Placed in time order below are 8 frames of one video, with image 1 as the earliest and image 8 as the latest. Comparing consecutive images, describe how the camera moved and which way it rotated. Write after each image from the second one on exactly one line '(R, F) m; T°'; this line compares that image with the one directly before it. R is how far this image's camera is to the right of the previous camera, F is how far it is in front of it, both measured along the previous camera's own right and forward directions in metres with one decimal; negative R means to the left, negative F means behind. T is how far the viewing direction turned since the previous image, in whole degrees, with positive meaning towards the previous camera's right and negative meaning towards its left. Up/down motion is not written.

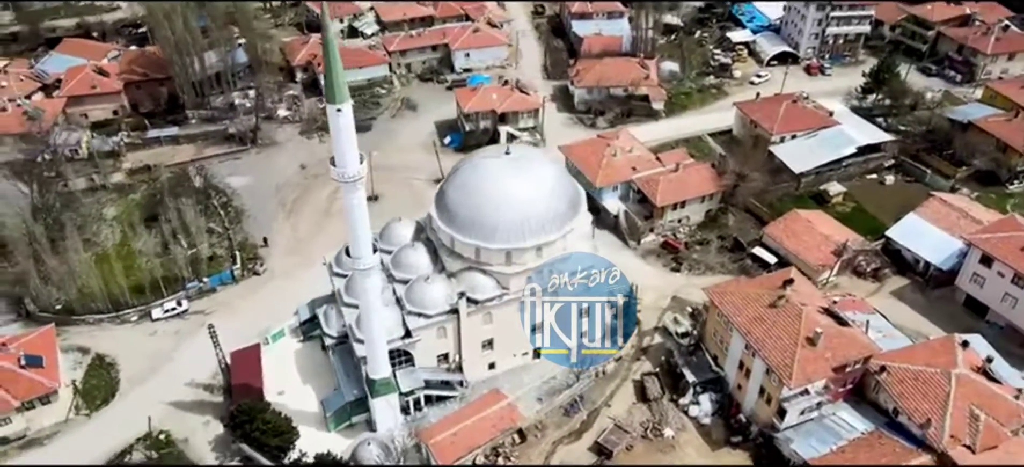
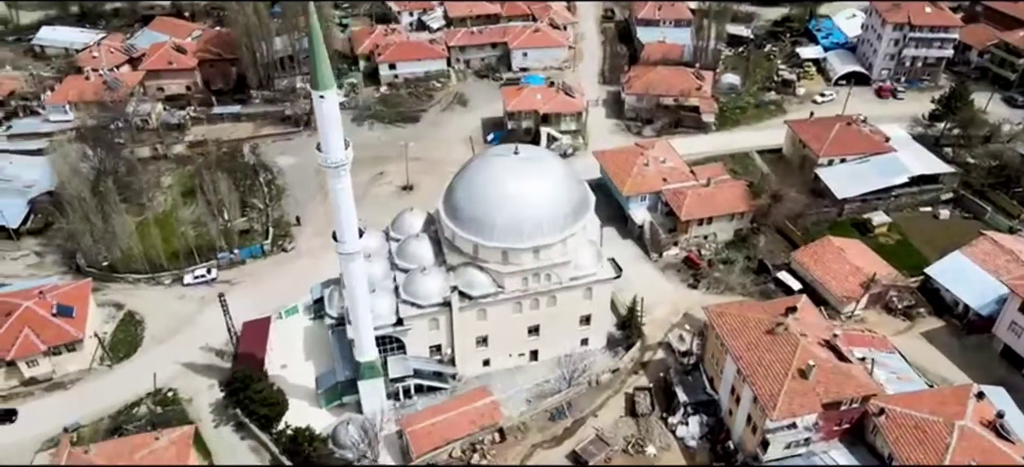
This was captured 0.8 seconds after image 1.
(+3.6, +0.2) m; -7°
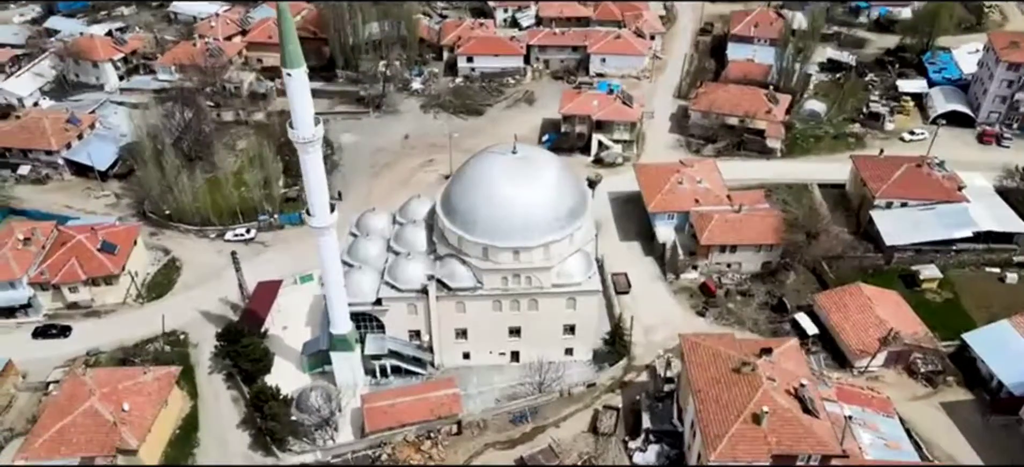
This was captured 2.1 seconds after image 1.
(+5.9, +0.5) m; -10°
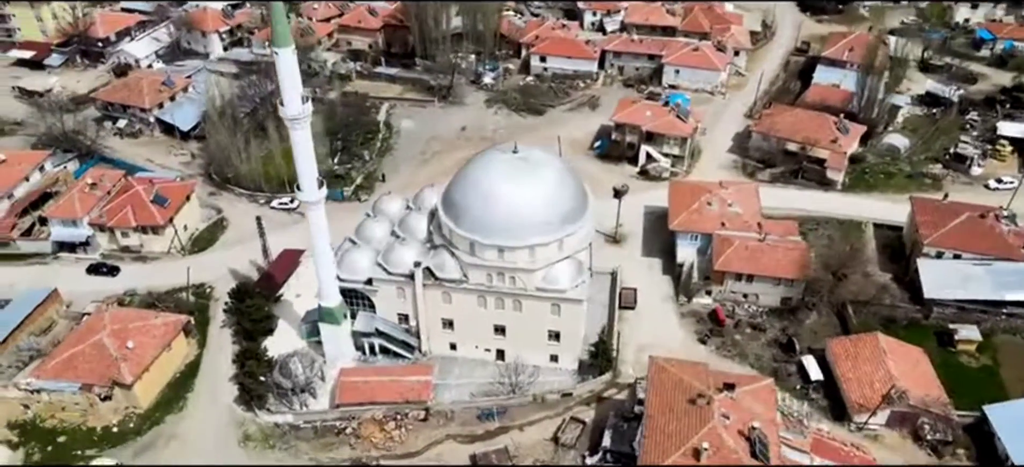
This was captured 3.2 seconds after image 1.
(+5.4, +0.4) m; -9°
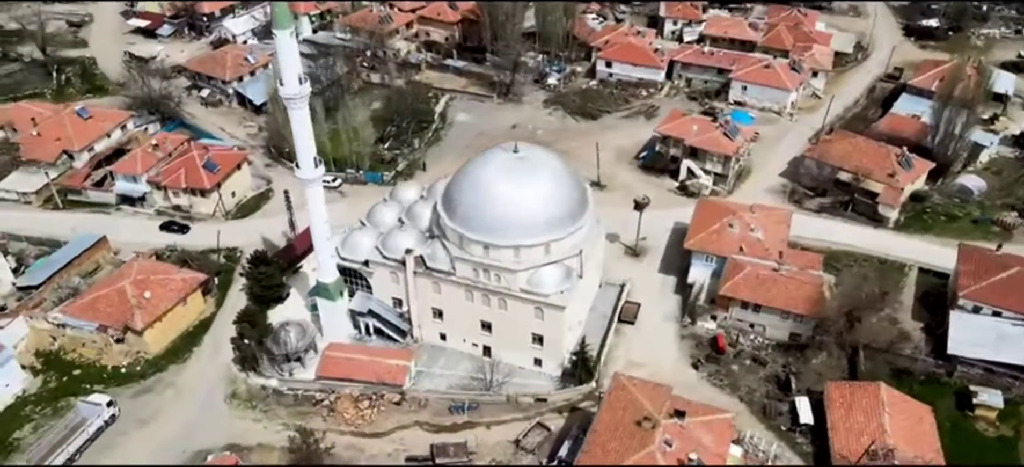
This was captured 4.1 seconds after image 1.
(+4.9, +0.3) m; -9°
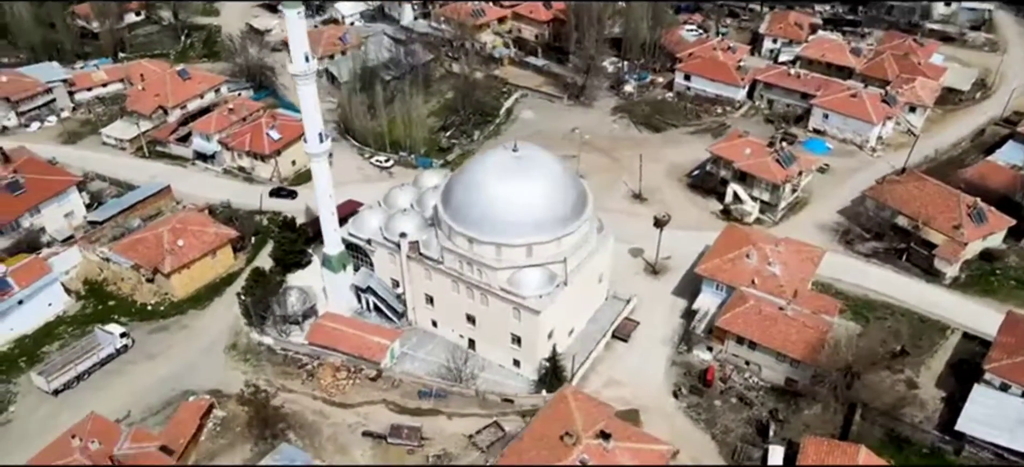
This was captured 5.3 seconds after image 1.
(+5.9, +0.5) m; -10°
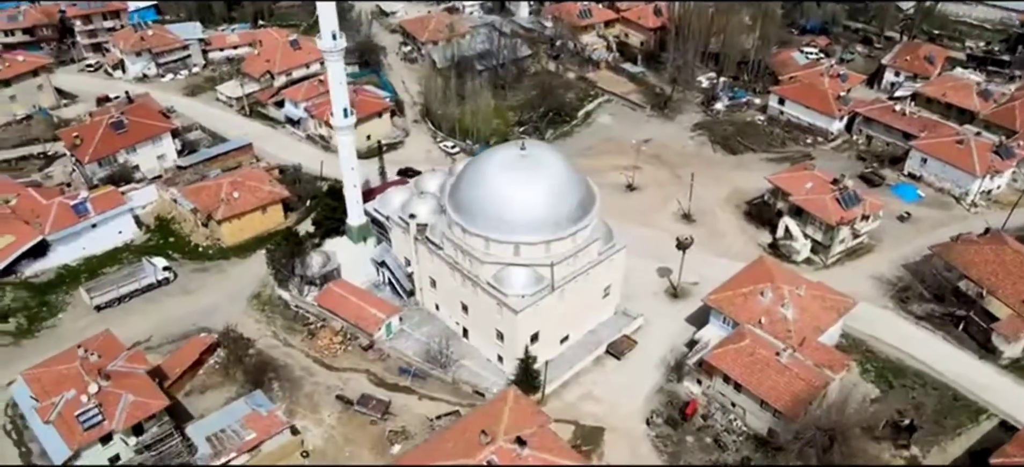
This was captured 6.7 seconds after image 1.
(+6.3, +0.5) m; -12°
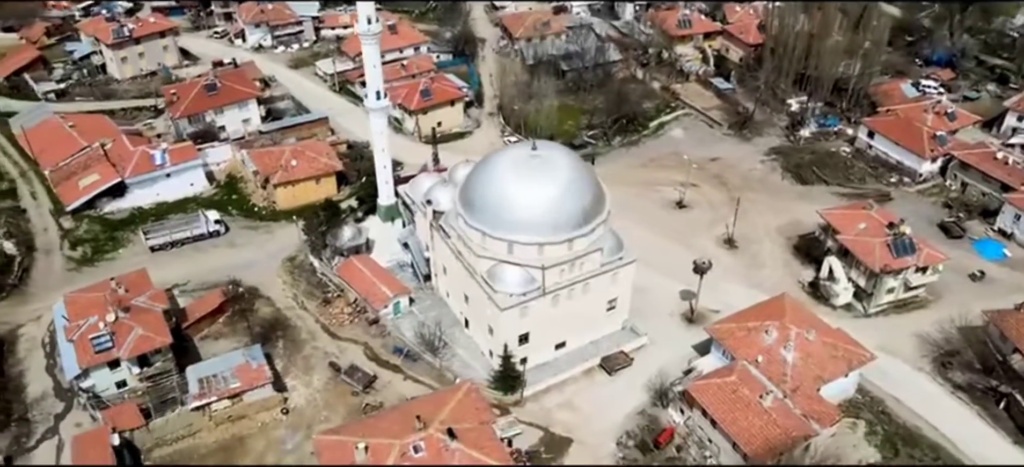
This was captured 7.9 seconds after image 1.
(+5.5, +0.4) m; -10°
